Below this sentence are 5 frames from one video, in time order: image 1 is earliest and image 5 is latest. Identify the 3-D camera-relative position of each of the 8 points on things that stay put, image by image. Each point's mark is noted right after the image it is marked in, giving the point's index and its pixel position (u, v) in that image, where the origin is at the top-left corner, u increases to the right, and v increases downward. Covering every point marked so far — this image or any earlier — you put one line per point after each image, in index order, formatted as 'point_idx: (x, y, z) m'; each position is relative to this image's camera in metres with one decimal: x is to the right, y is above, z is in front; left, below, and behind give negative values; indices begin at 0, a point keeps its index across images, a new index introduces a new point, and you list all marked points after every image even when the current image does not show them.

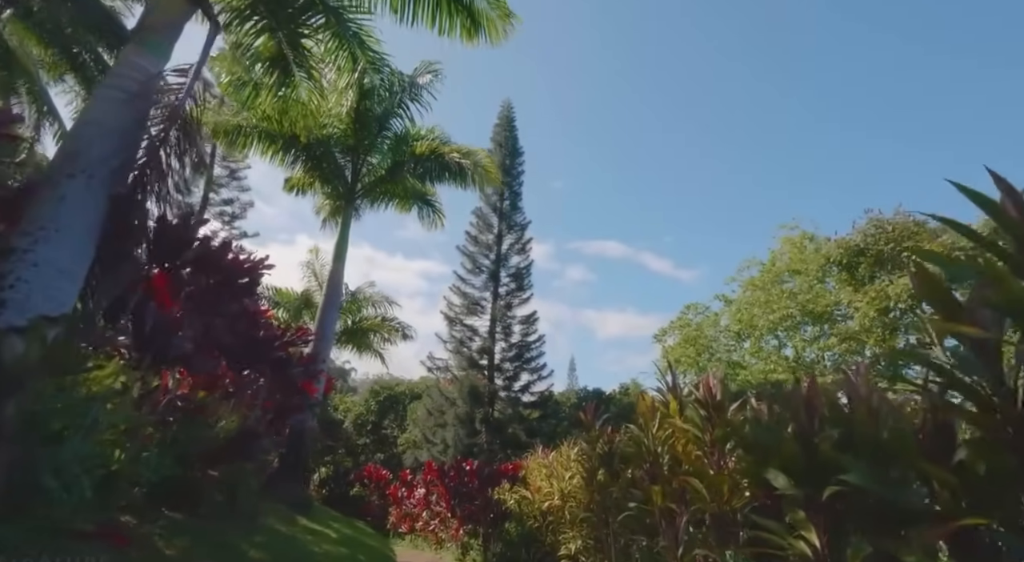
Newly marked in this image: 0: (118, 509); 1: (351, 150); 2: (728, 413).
0: (-3.1, -1.8, +4.7) m
1: (-3.2, +2.5, +11.4) m
2: (+1.5, -0.9, +4.1) m
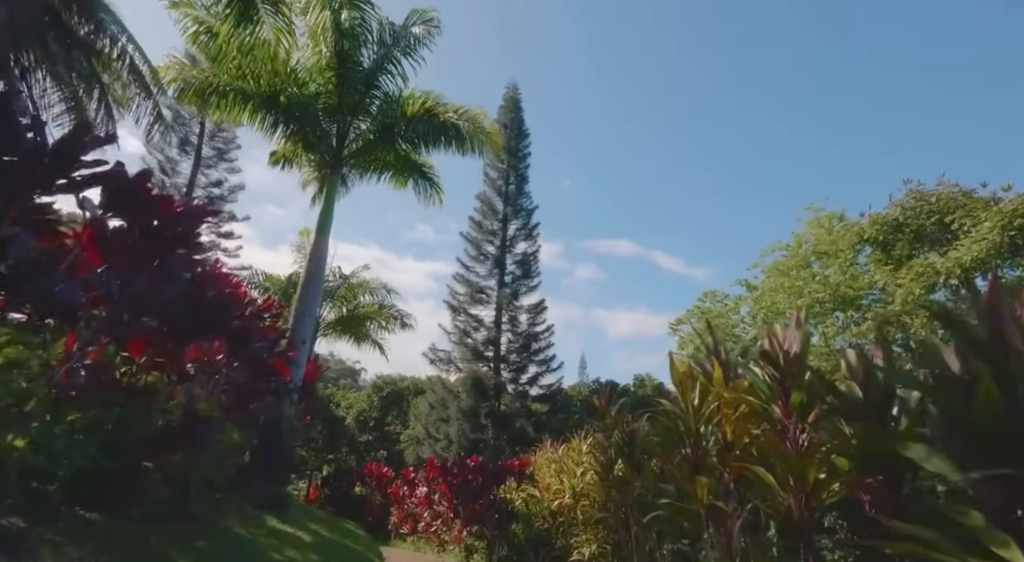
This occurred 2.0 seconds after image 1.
0: (-3.2, -1.4, +3.6) m
1: (-3.1, +2.9, +10.3) m
2: (+1.5, -0.5, +3.0) m
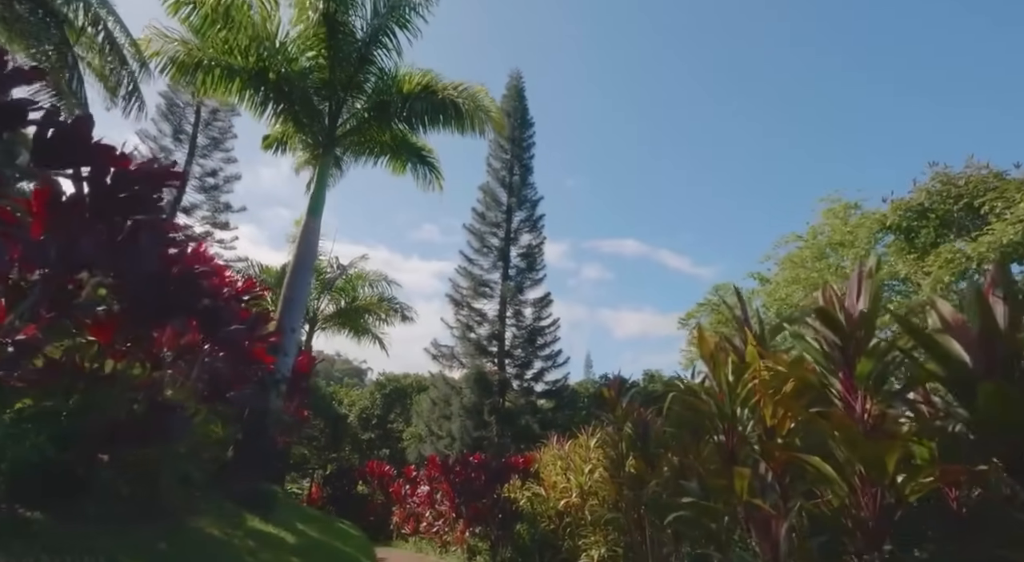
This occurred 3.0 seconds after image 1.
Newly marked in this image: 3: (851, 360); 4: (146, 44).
0: (-3.2, -1.2, +3.1) m
1: (-3.1, +3.2, +9.7) m
2: (+1.5, -0.2, +2.4) m
3: (+1.4, -0.3, +2.4) m
4: (-5.7, +3.7, +9.1) m
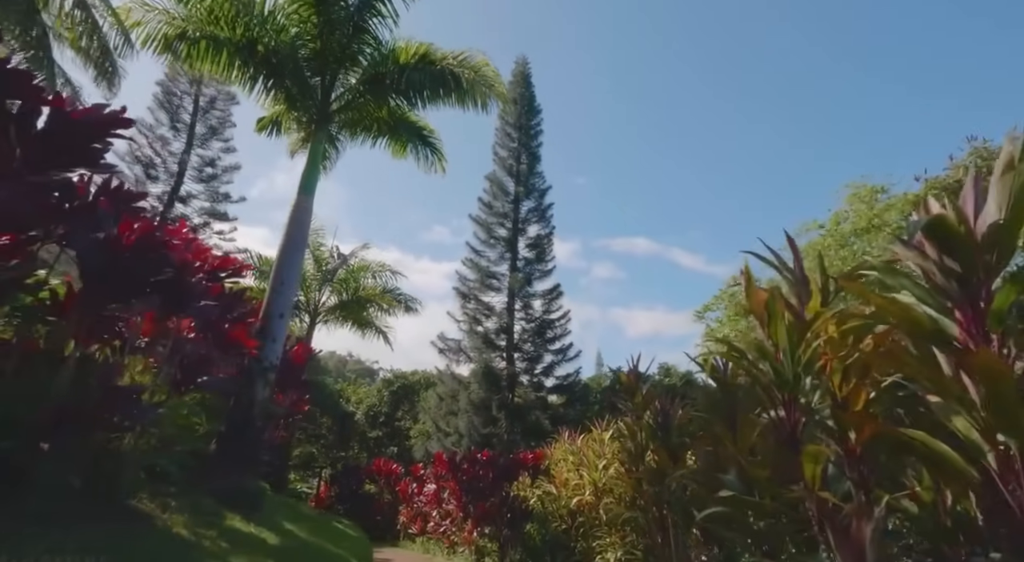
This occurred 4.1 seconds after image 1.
0: (-3.2, -0.9, +2.5) m
1: (-3.0, +3.4, +9.1) m
2: (+1.5, 0.0, +1.7) m
3: (+1.3, 0.0, +1.7) m
4: (-5.6, +3.9, +8.6) m
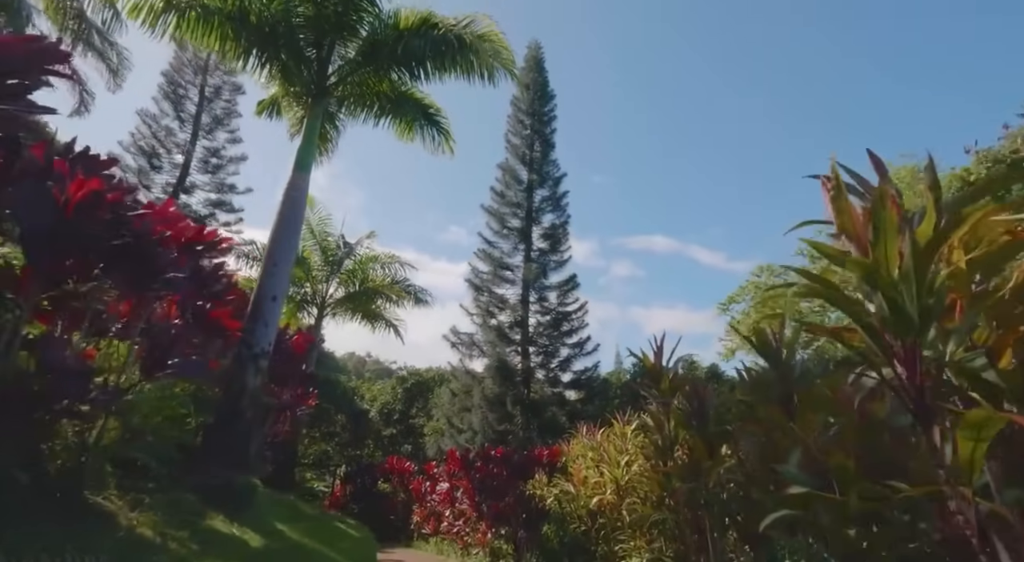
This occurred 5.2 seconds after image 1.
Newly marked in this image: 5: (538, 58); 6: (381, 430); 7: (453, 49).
0: (-3.2, -0.7, +1.9) m
1: (-2.8, +3.6, +8.6) m
2: (+1.4, +0.3, +1.0) m
3: (+1.3, +0.2, +1.0) m
4: (-5.5, +4.1, +8.1) m
5: (+0.9, +7.4, +19.7) m
6: (-4.4, -4.9, +19.4) m
7: (-0.8, +3.4, +8.8) m
